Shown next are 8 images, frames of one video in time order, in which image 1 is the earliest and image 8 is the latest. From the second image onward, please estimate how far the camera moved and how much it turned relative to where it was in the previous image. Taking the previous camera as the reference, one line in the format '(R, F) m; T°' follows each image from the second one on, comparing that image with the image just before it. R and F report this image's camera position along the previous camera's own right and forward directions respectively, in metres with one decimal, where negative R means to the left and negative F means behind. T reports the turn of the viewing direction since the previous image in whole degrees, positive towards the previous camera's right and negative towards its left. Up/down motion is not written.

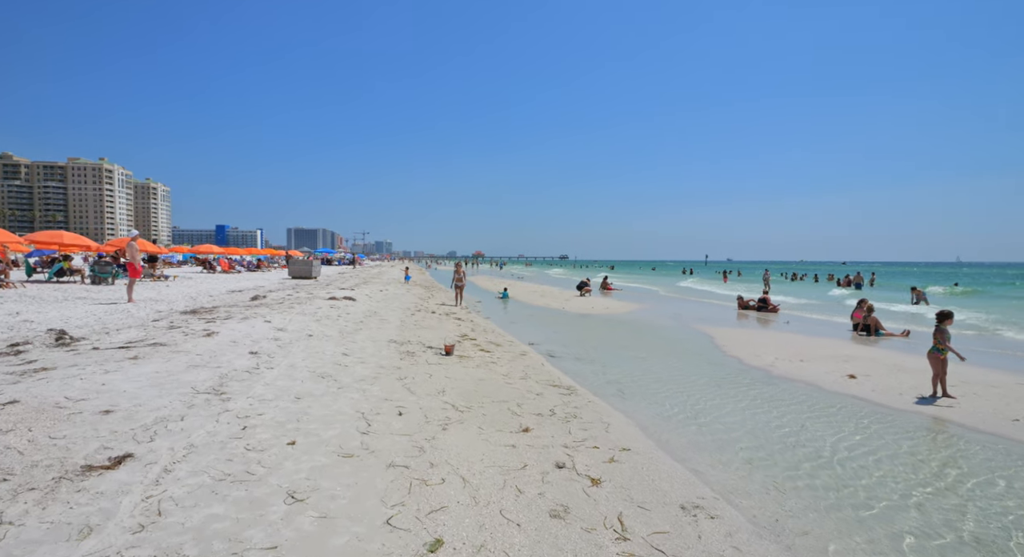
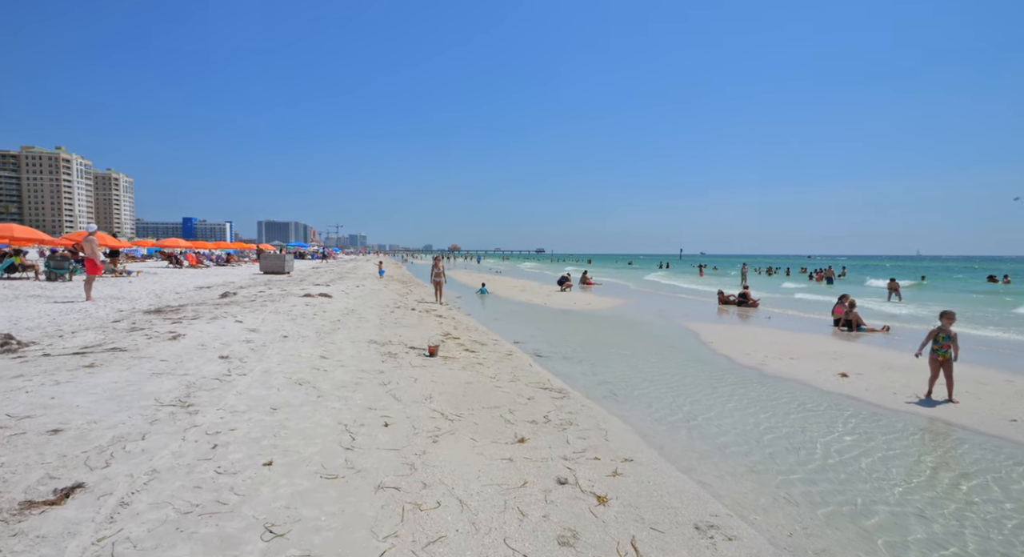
(-0.2, +0.4) m; +3°
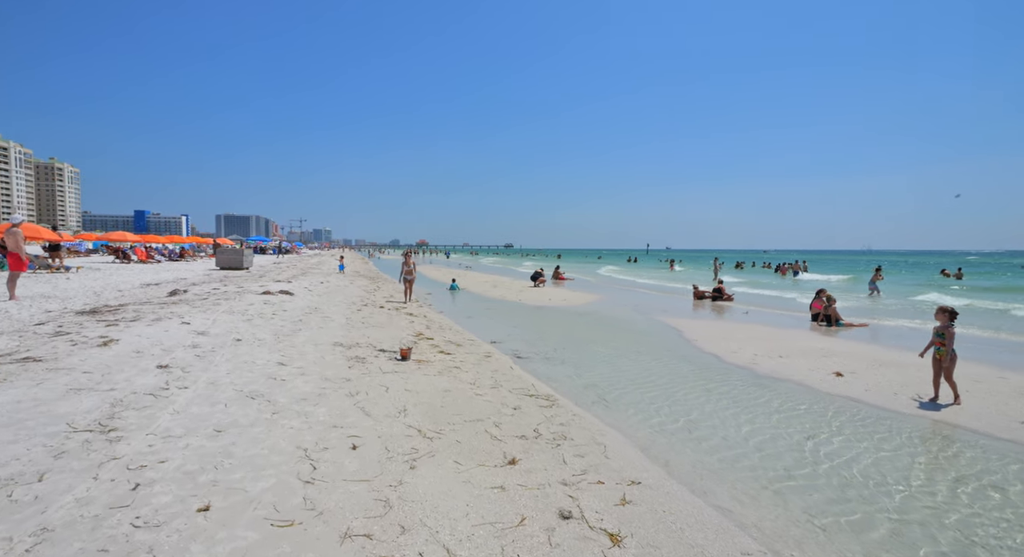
(-0.2, +0.8) m; +3°
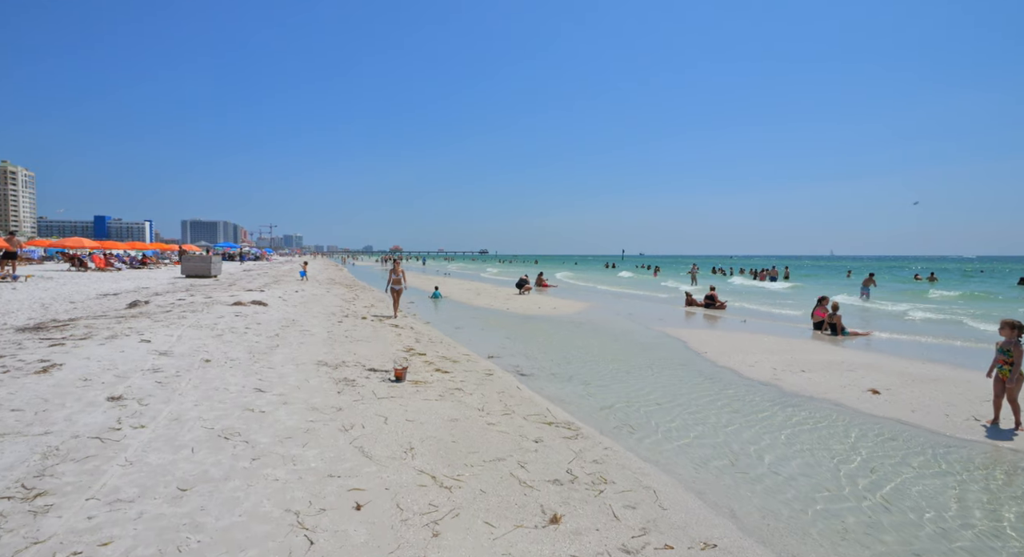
(-0.5, +0.9) m; +3°
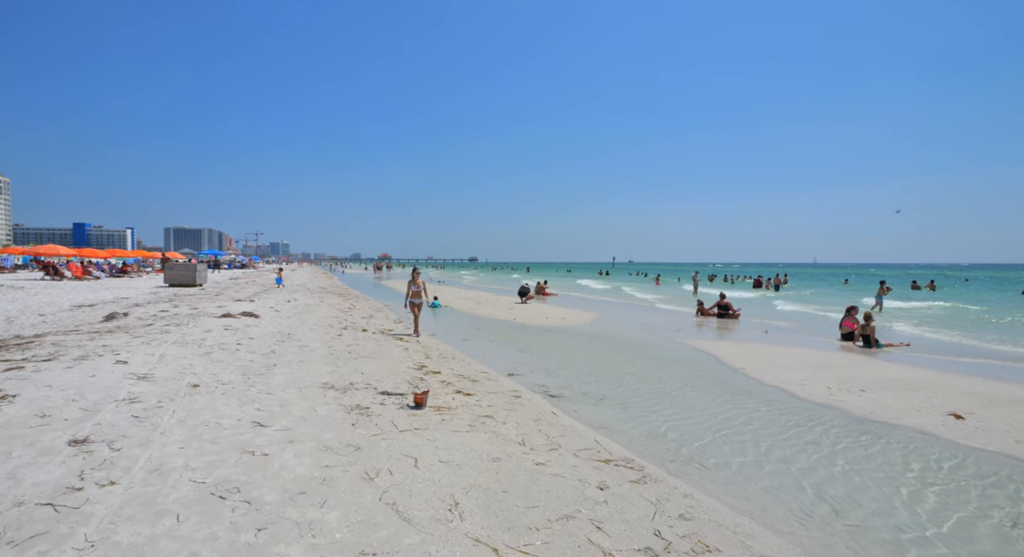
(-0.6, +1.0) m; +1°
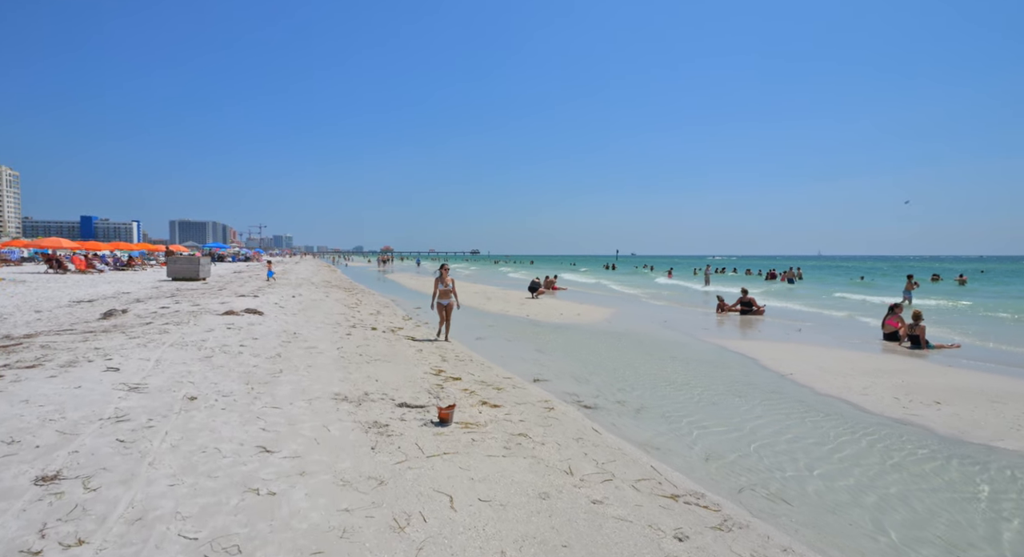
(-0.4, +0.9) m; 0°
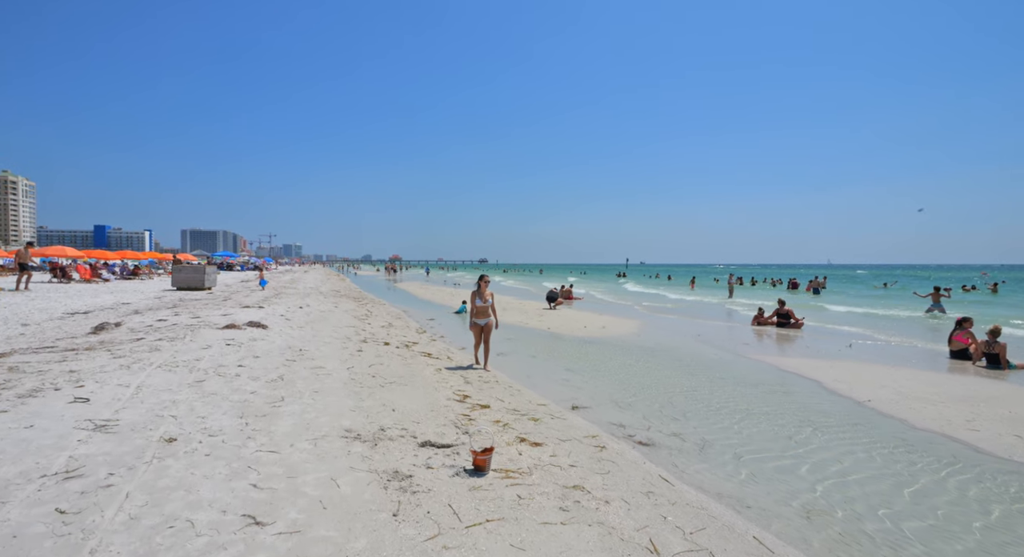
(-0.4, +1.2) m; -1°
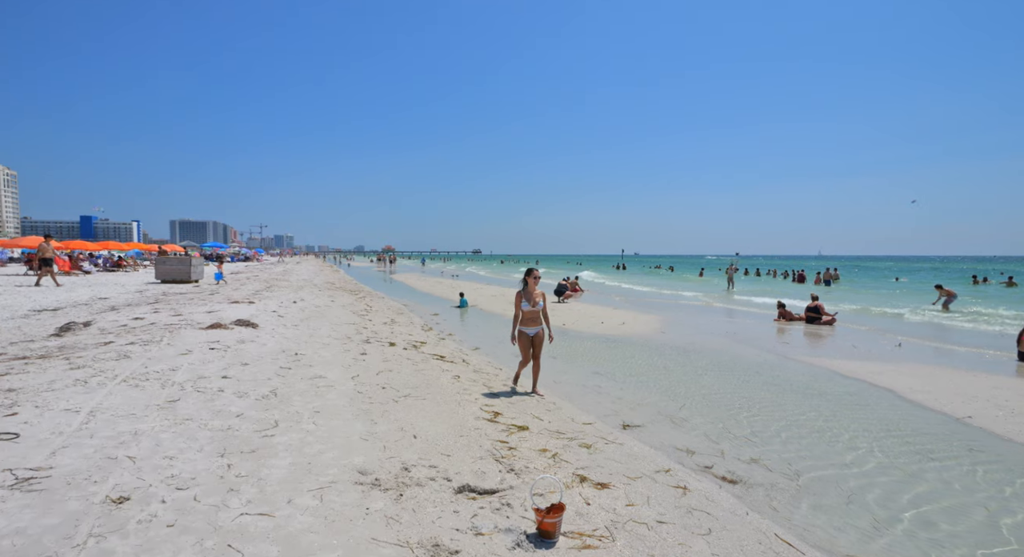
(-0.6, +1.4) m; +1°
